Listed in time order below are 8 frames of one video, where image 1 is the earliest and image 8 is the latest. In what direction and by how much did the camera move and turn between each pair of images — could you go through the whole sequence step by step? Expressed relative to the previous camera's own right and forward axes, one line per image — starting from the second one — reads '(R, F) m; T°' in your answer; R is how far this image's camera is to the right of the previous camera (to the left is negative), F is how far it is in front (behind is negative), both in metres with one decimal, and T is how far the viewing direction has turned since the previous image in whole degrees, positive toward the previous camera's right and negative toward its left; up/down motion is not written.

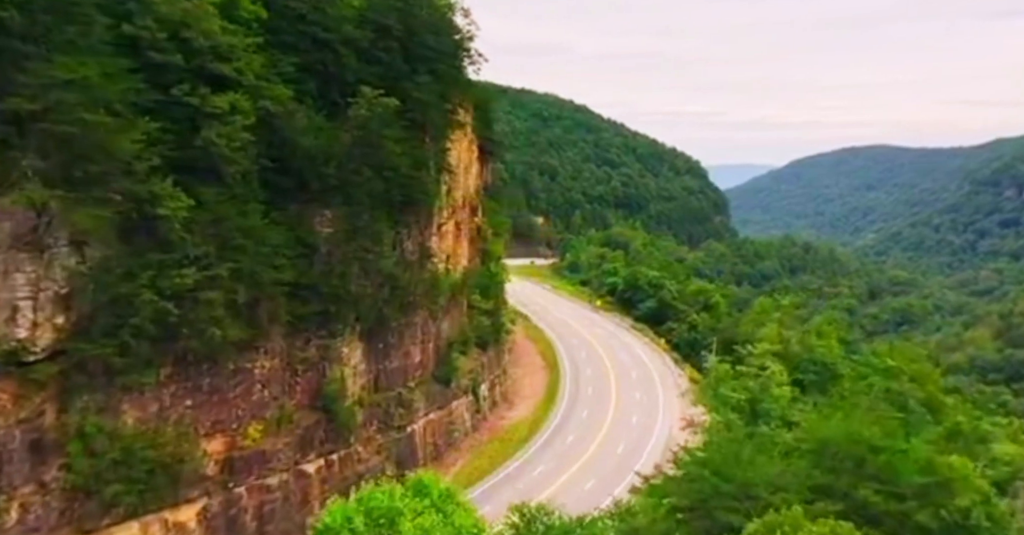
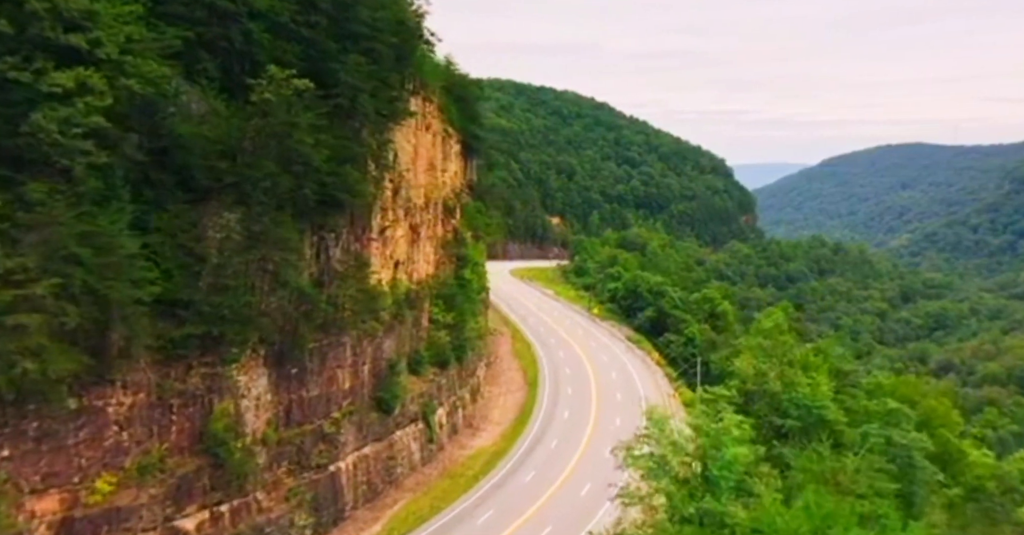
(+2.8, +5.4) m; -2°
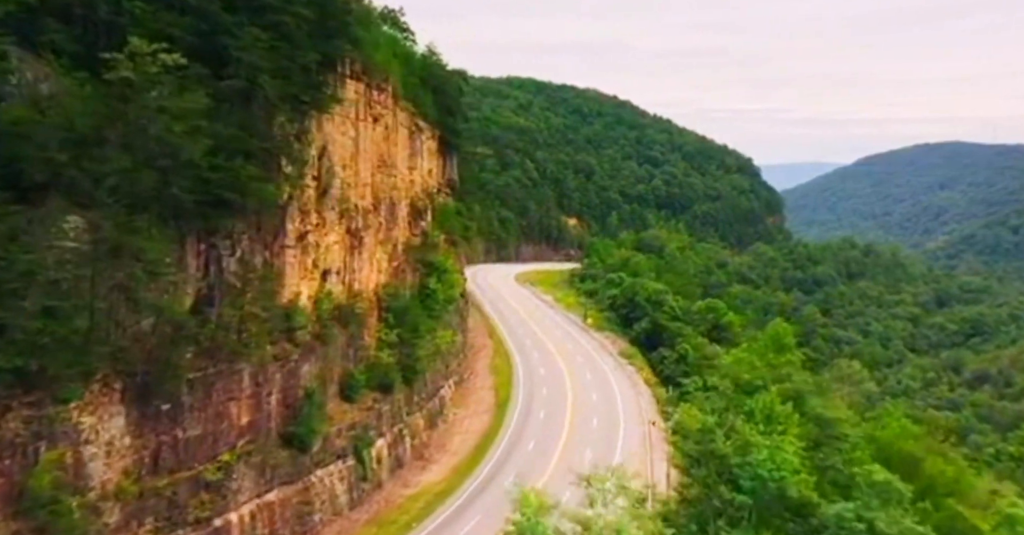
(+2.8, +5.2) m; -2°
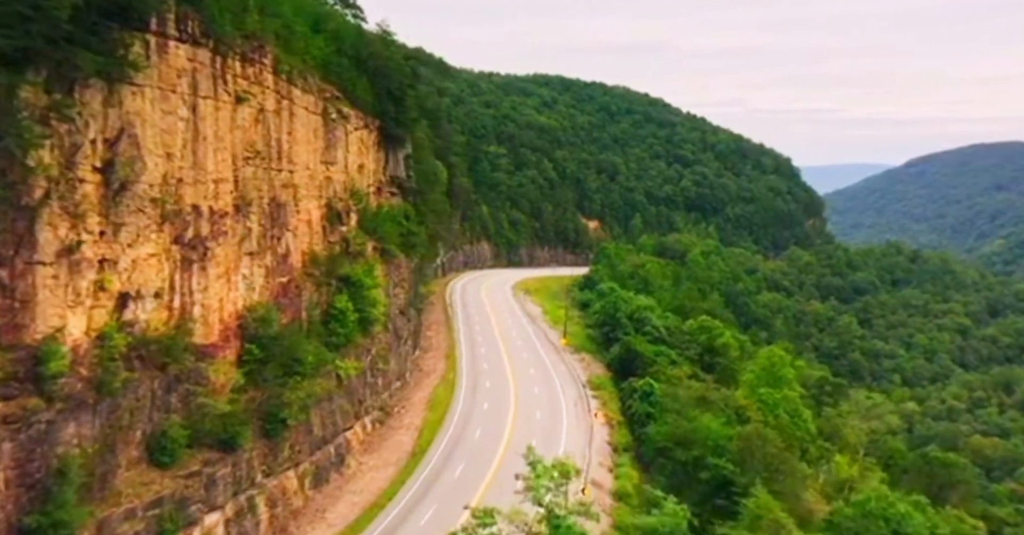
(+4.5, +8.5) m; -3°
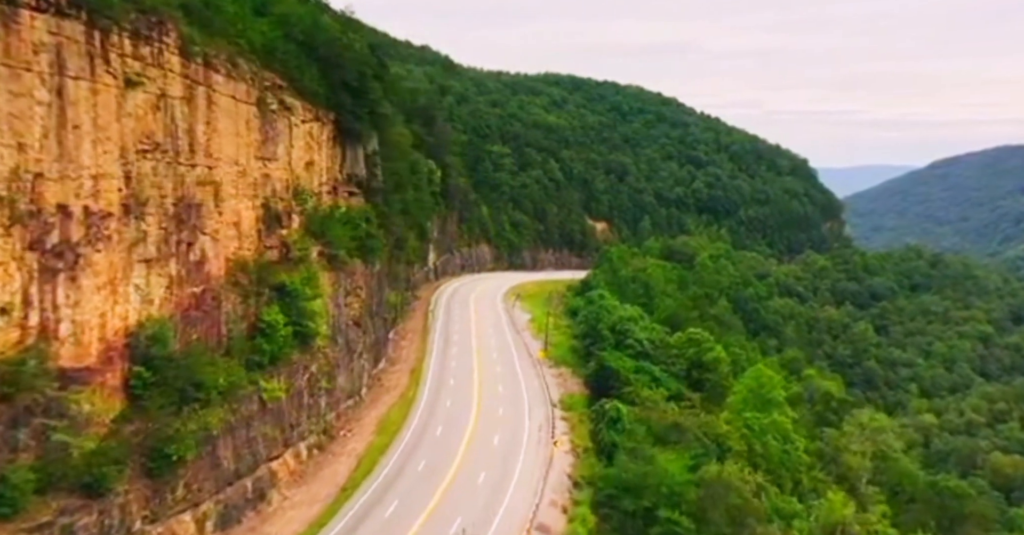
(+2.3, +4.3) m; -1°
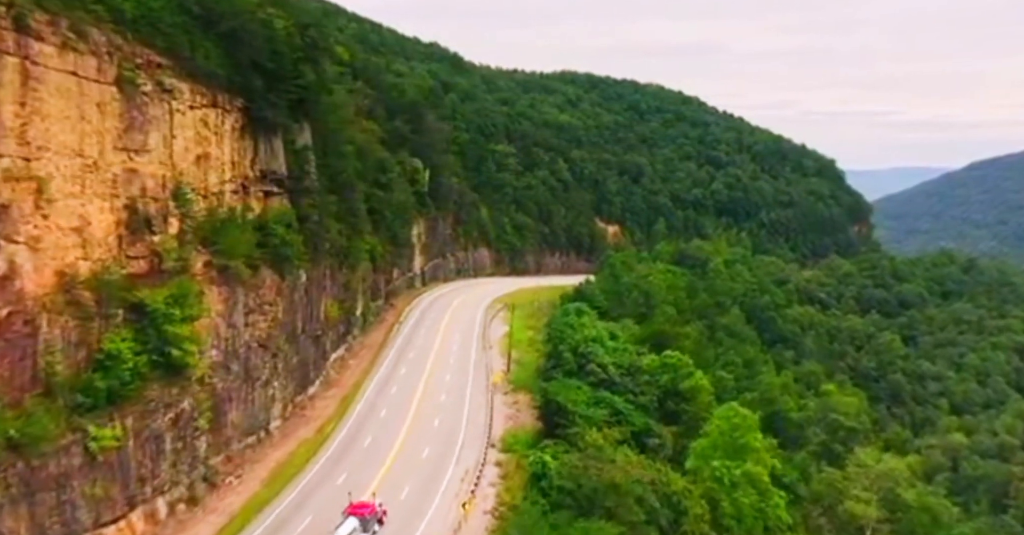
(+3.5, +6.7) m; -2°
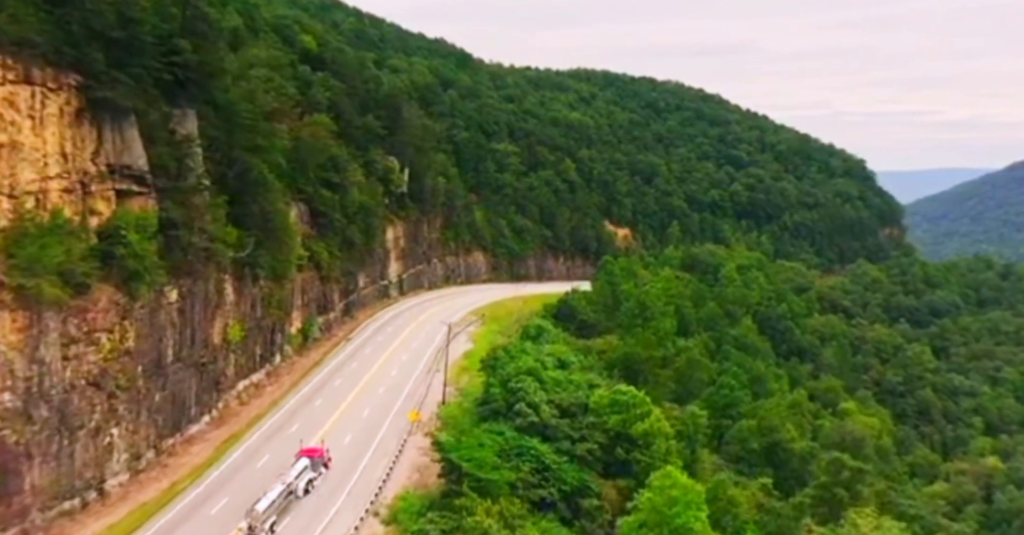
(+4.0, +7.7) m; -2°
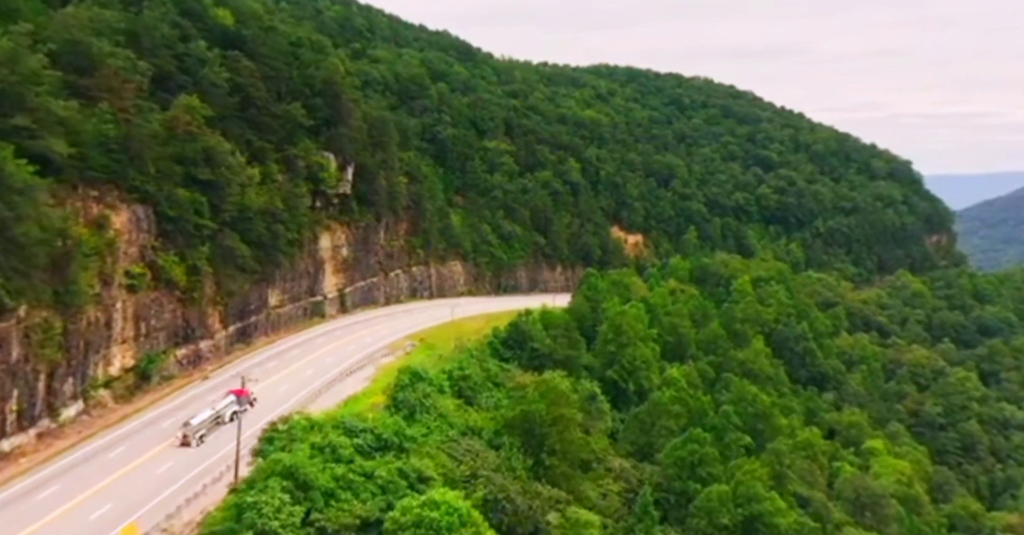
(+6.6, +12.8) m; -3°
